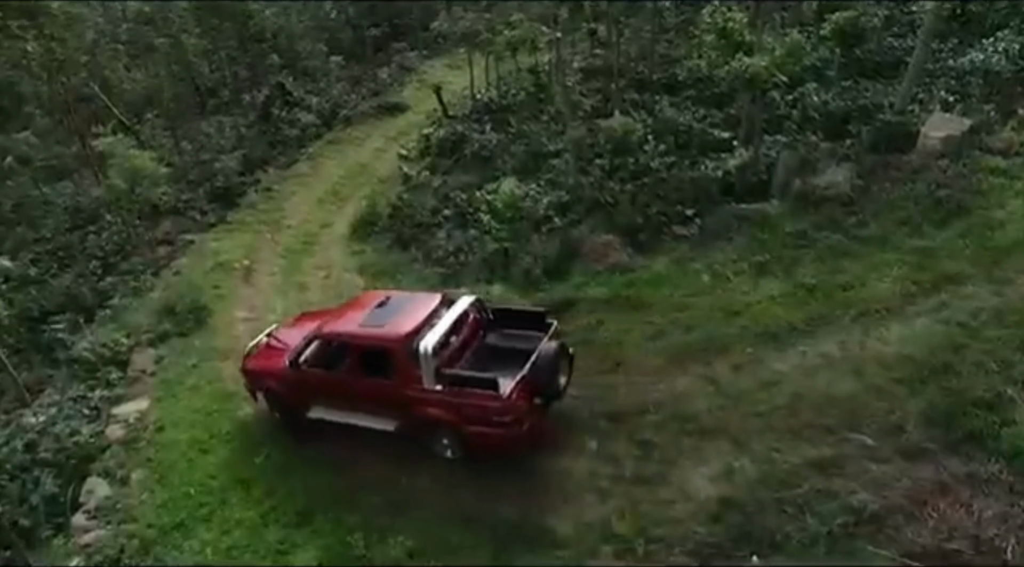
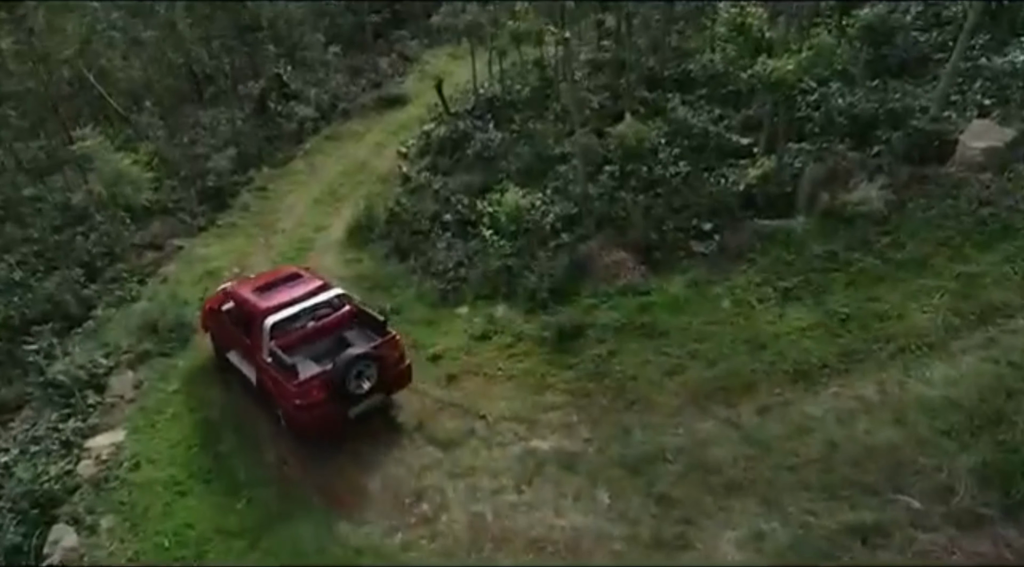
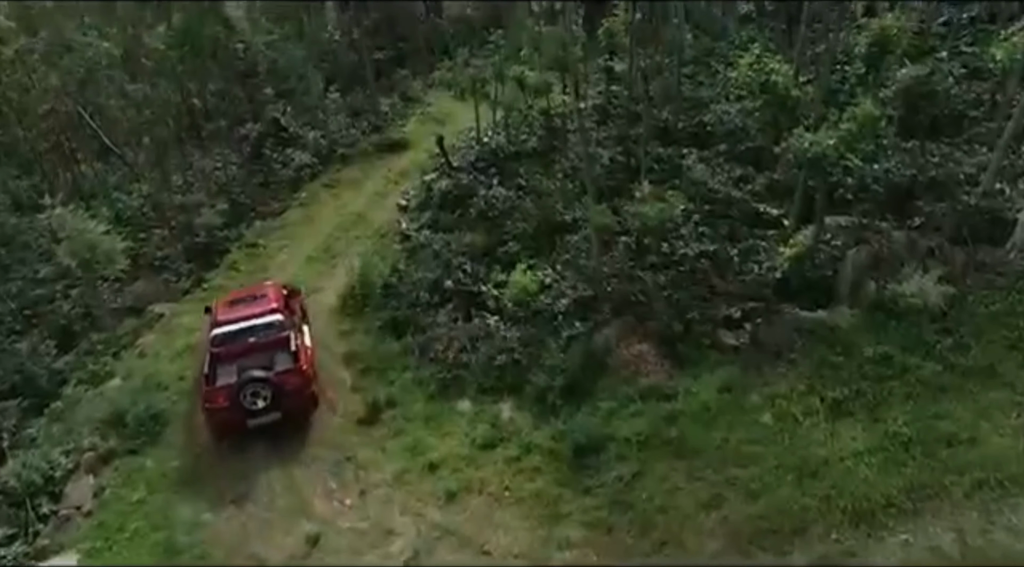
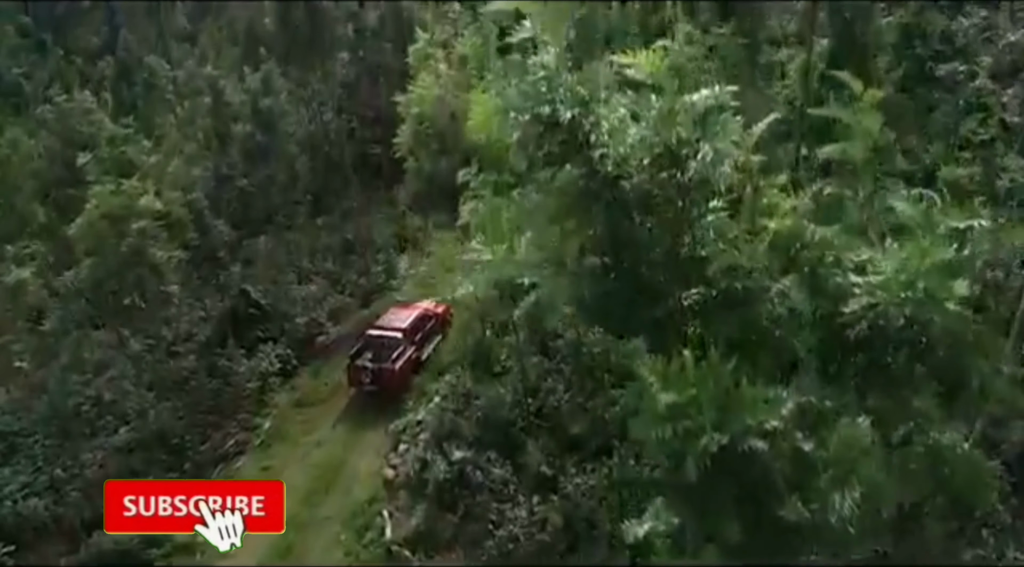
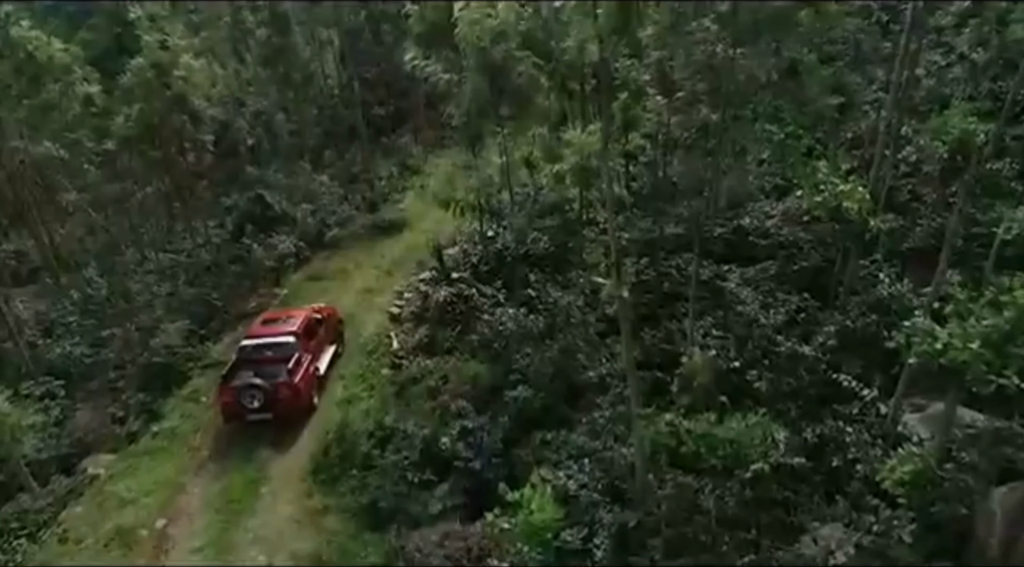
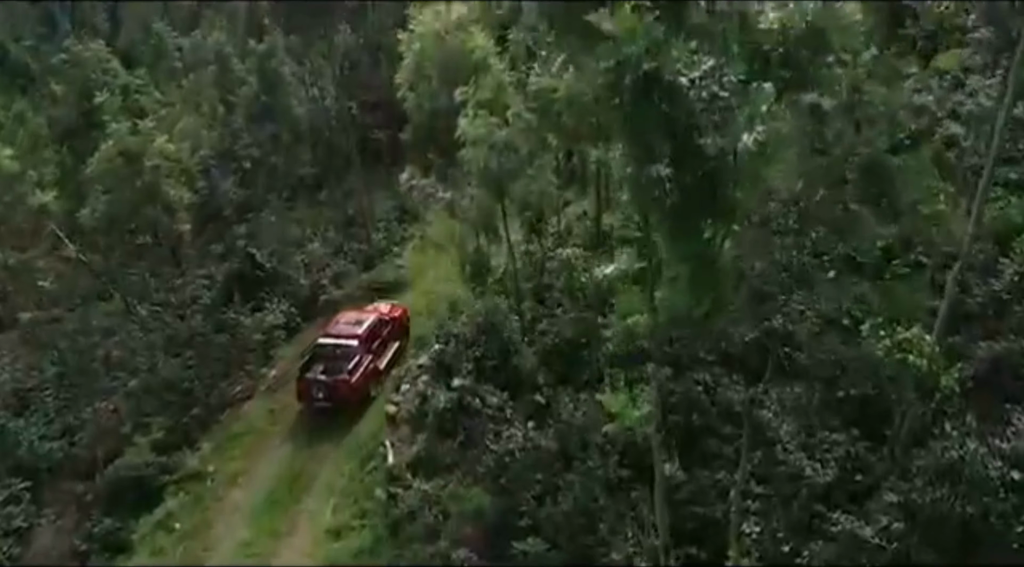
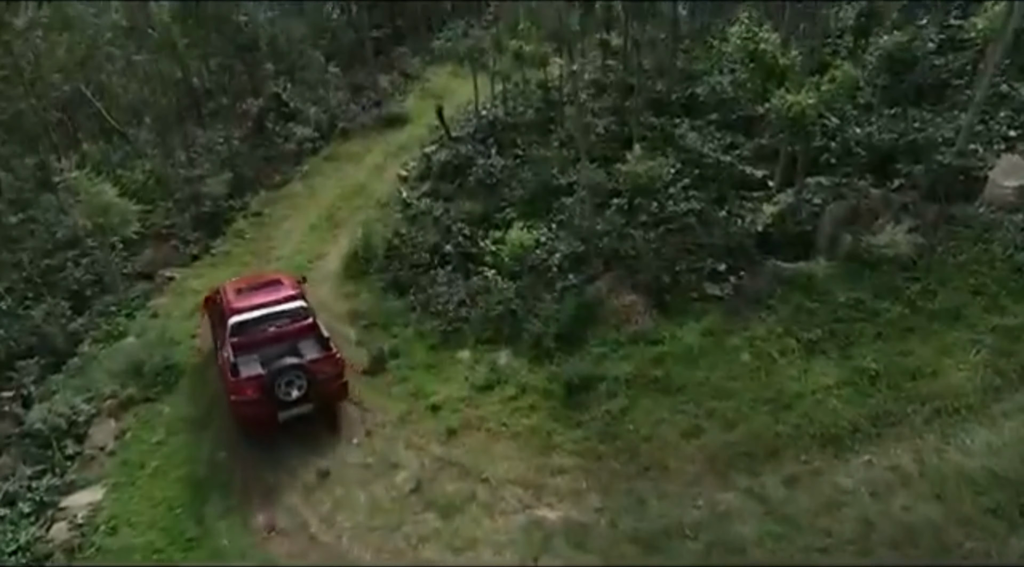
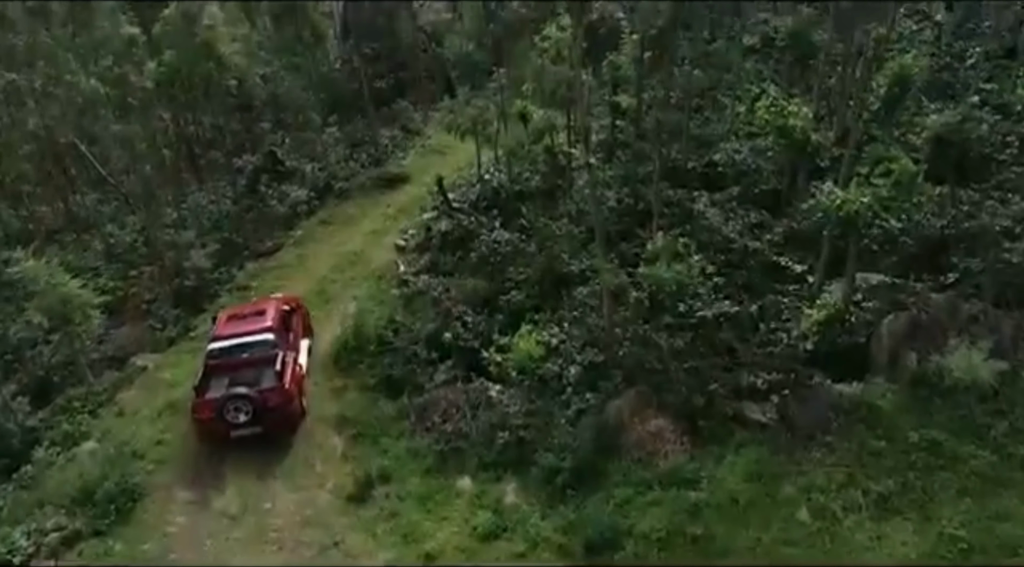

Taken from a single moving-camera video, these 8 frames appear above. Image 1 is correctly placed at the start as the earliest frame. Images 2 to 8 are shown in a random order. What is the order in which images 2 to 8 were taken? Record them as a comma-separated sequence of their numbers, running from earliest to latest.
2, 7, 3, 8, 5, 6, 4
